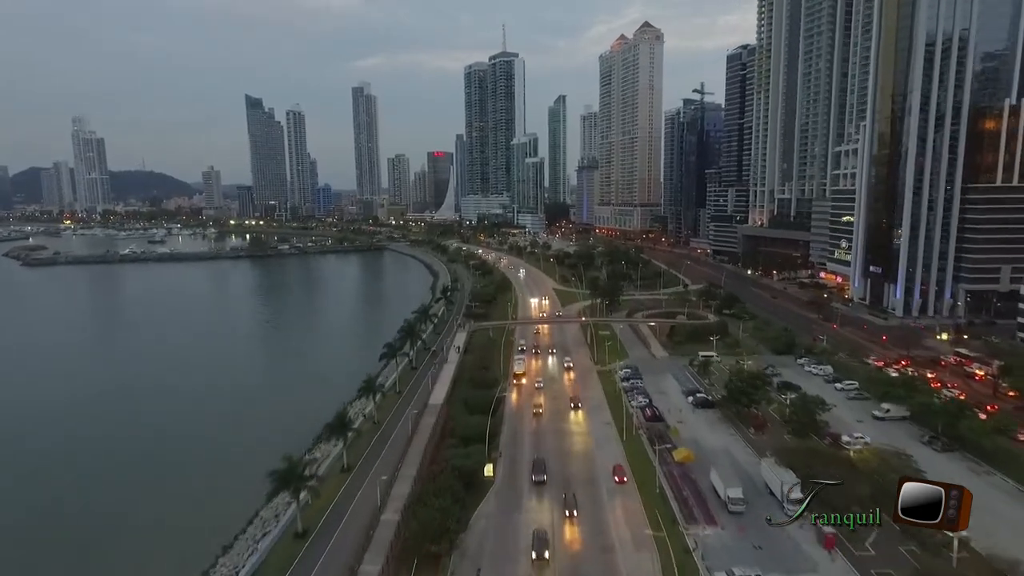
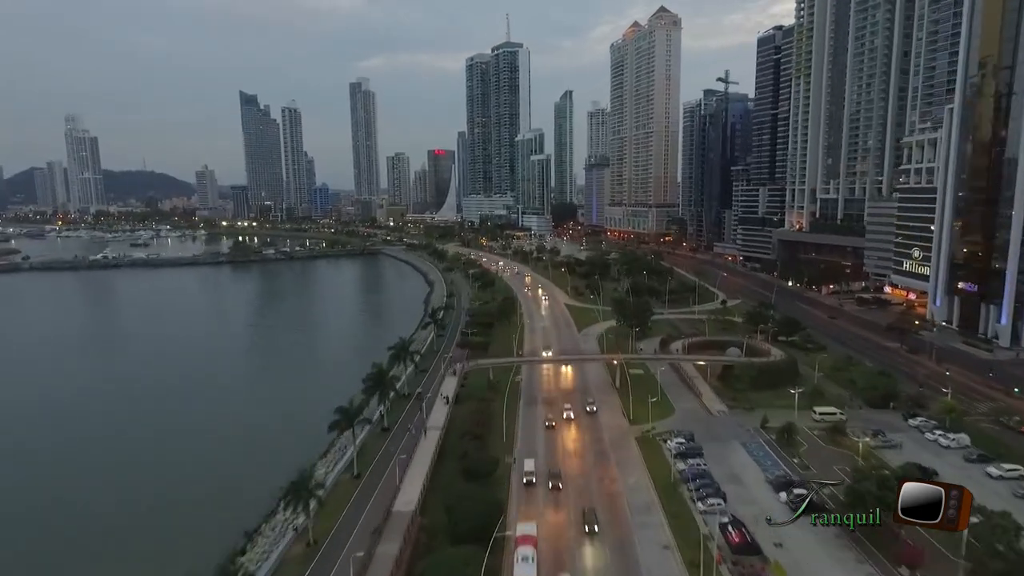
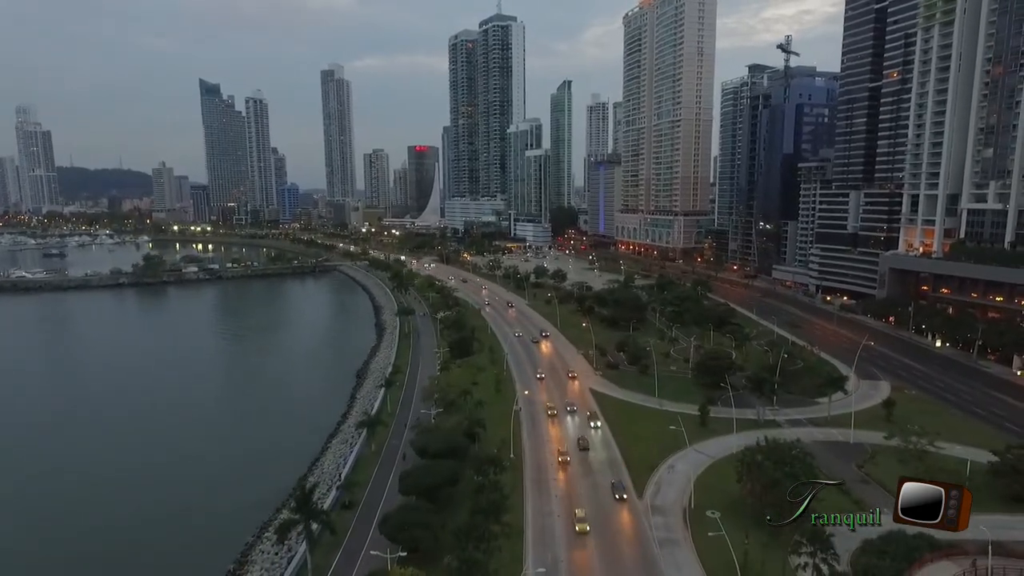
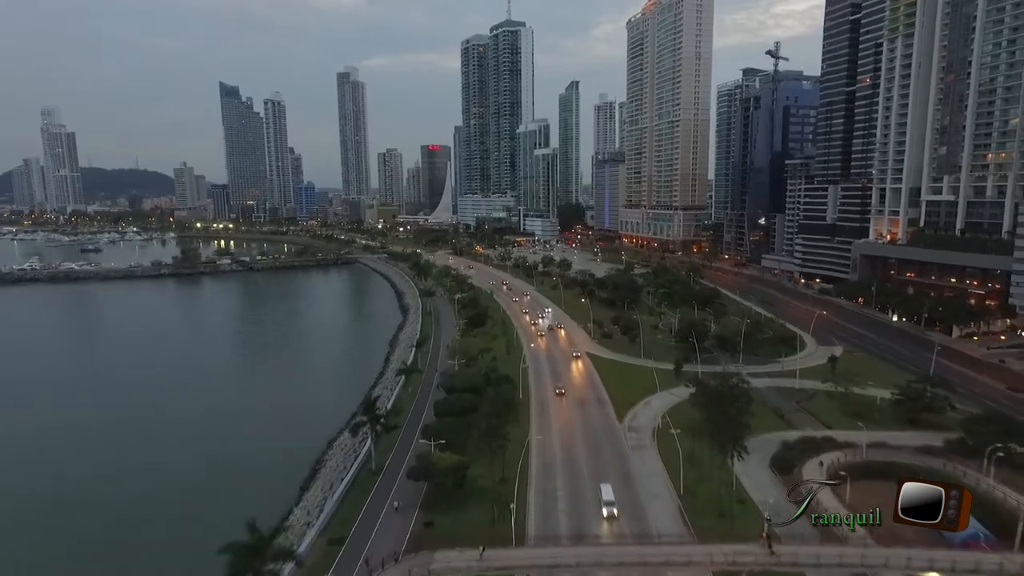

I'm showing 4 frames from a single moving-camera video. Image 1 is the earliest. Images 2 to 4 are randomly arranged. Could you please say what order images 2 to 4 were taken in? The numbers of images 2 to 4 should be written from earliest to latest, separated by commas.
2, 4, 3
